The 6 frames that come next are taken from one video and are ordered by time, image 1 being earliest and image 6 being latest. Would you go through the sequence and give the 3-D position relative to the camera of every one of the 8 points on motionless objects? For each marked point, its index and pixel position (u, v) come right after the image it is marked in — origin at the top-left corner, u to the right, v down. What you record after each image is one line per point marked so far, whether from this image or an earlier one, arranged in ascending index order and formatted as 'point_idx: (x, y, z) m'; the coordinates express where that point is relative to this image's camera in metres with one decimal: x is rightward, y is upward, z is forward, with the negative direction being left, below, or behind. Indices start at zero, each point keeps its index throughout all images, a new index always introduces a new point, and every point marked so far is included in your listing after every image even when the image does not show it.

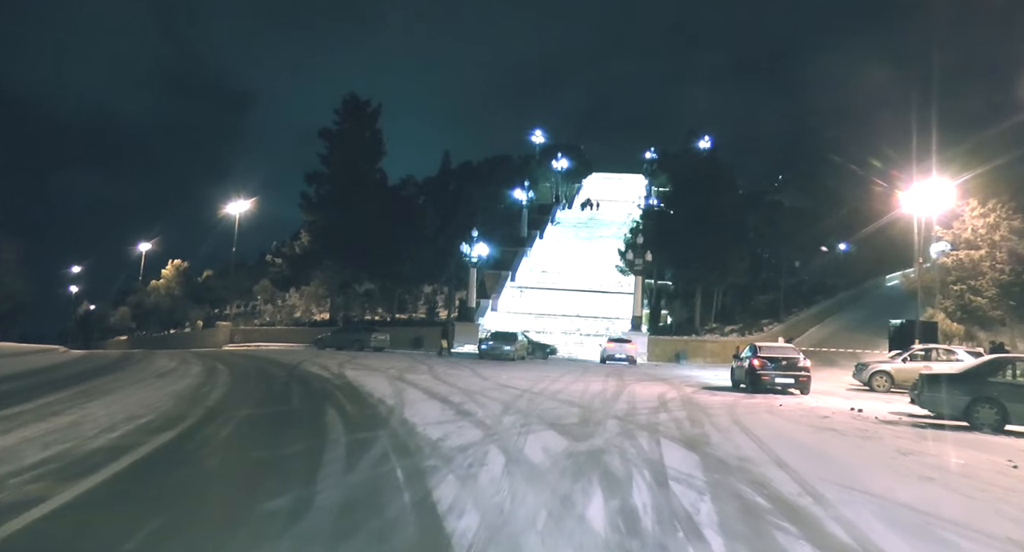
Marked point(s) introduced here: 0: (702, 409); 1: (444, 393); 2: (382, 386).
0: (+4.0, -2.8, +16.1) m
1: (-1.5, -2.7, +17.6) m
2: (-3.2, -2.7, +19.1) m
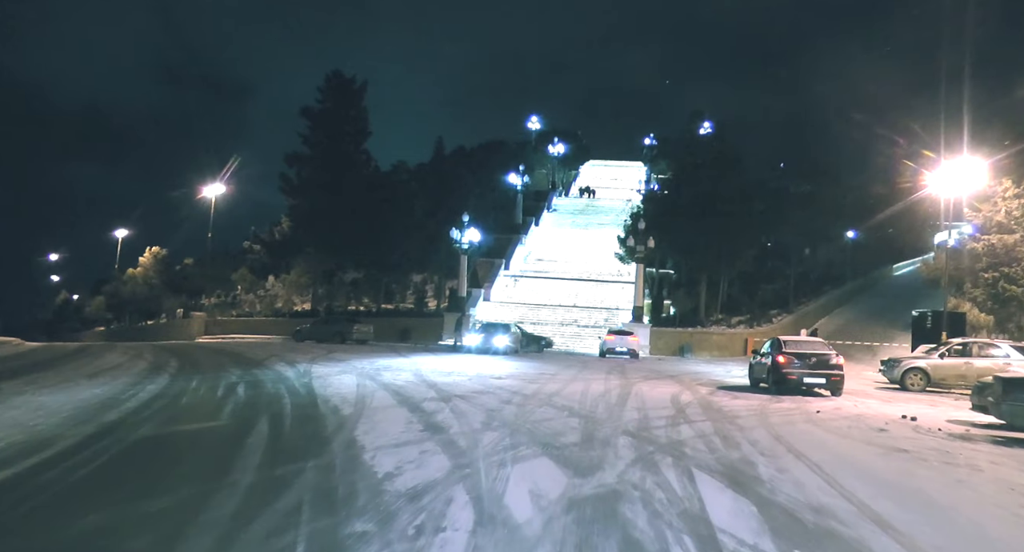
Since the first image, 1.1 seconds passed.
0: (+3.8, -2.5, +13.2) m
1: (-1.8, -2.3, +14.8) m
2: (-3.5, -2.3, +16.2) m
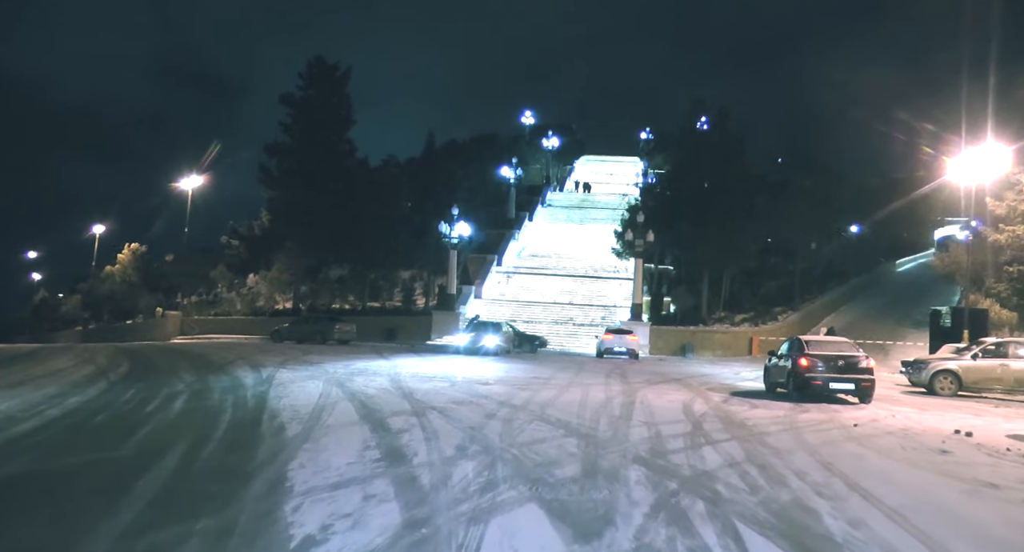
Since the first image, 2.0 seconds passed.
0: (+3.5, -2.3, +11.1) m
1: (-2.0, -2.2, +12.6) m
2: (-3.7, -2.2, +14.0) m
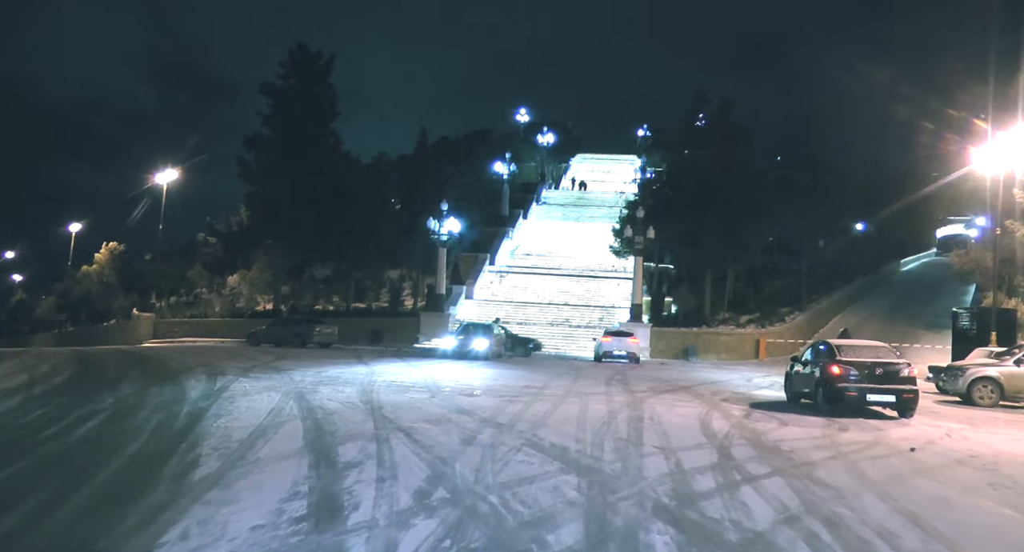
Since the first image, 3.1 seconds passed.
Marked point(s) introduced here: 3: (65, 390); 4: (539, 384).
0: (+3.3, -2.2, +8.8) m
1: (-2.2, -2.1, +10.3) m
2: (-3.9, -2.1, +11.7) m
3: (-8.6, -2.2, +14.9) m
4: (+0.7, -2.8, +19.6) m
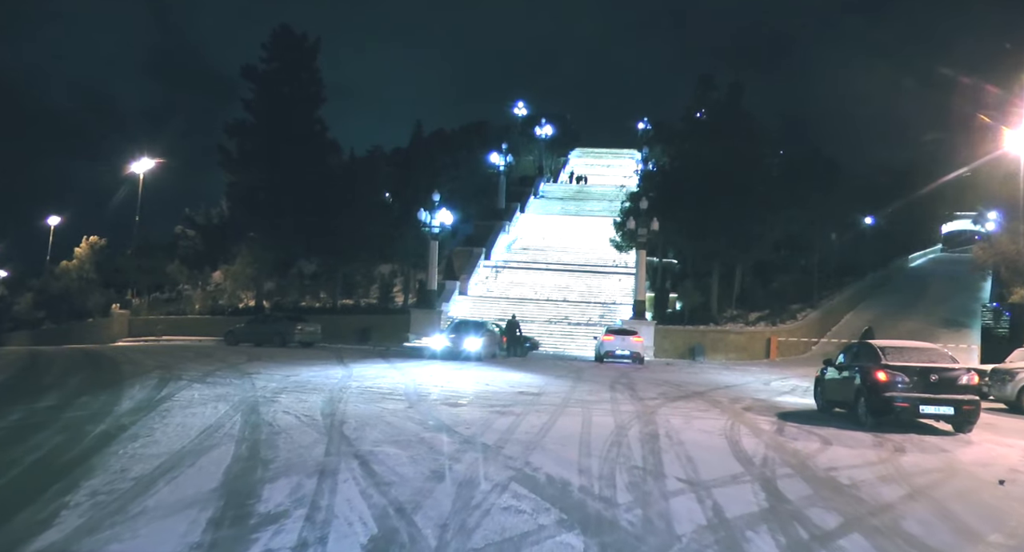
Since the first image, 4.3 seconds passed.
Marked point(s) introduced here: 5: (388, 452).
0: (+3.2, -2.1, +6.6) m
1: (-2.4, -1.9, +8.1) m
2: (-4.1, -1.9, +9.5) m
3: (-8.8, -2.0, +12.7) m
4: (+0.5, -2.6, +17.4) m
5: (-1.4, -2.0, +8.8) m
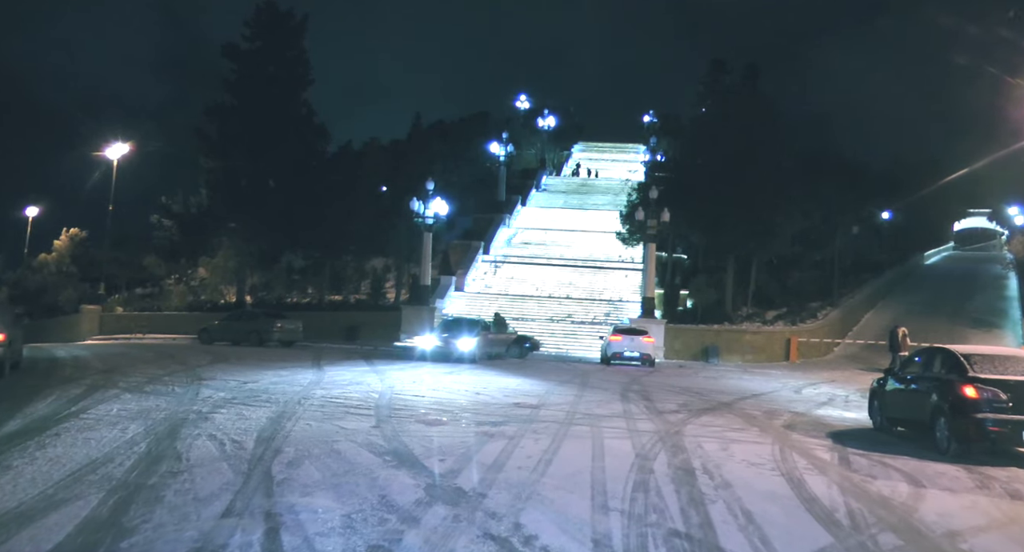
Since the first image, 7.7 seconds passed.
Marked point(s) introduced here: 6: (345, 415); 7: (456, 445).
0: (+3.1, -1.9, +4.0) m
1: (-2.5, -1.8, +5.4) m
2: (-4.2, -1.8, +6.8) m
3: (-8.9, -1.8, +10.1) m
4: (+0.4, -2.4, +14.8) m
5: (-1.5, -1.8, +6.1) m
6: (-2.5, -2.1, +11.8) m
7: (-0.6, -2.1, +9.5) m
